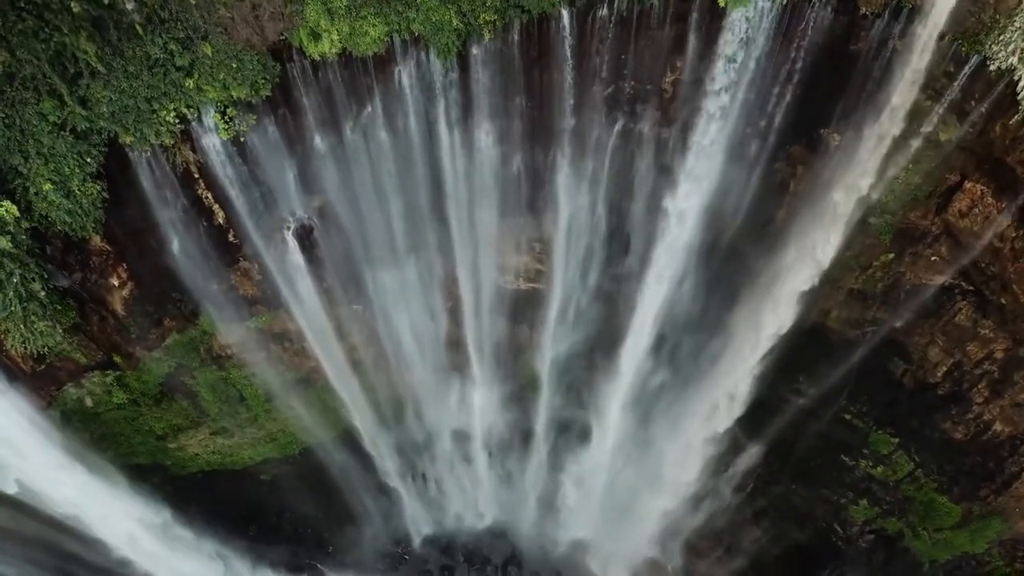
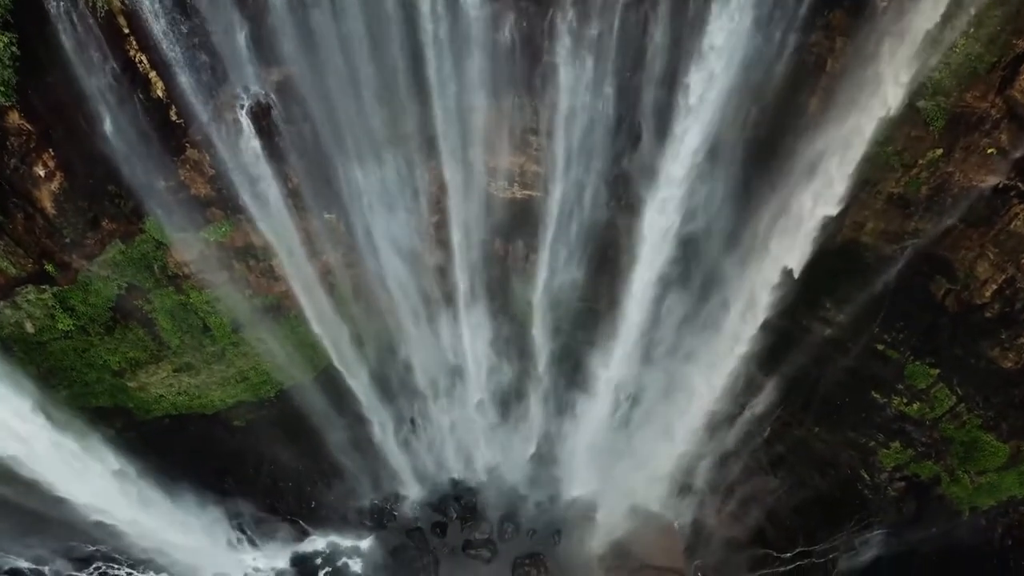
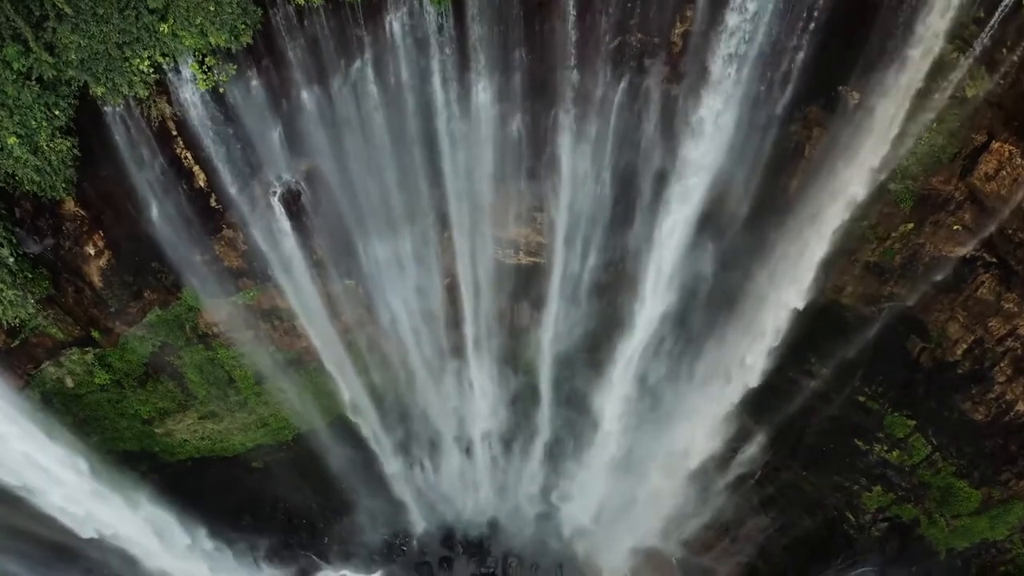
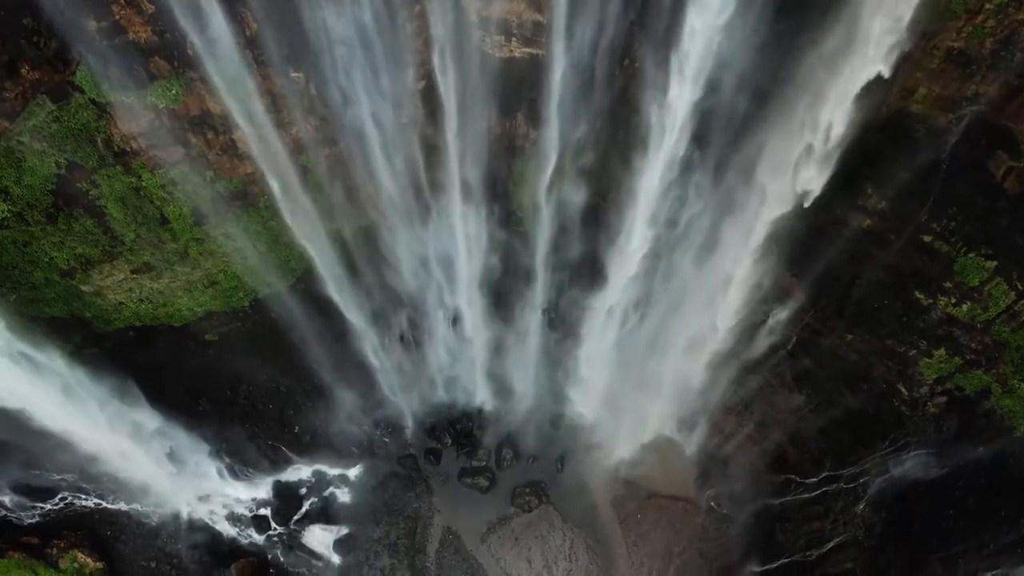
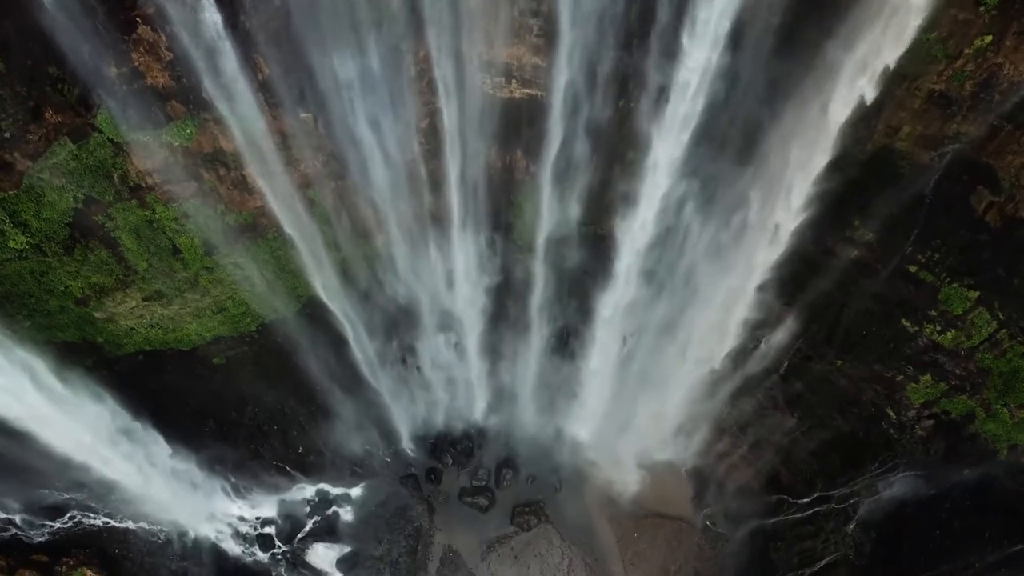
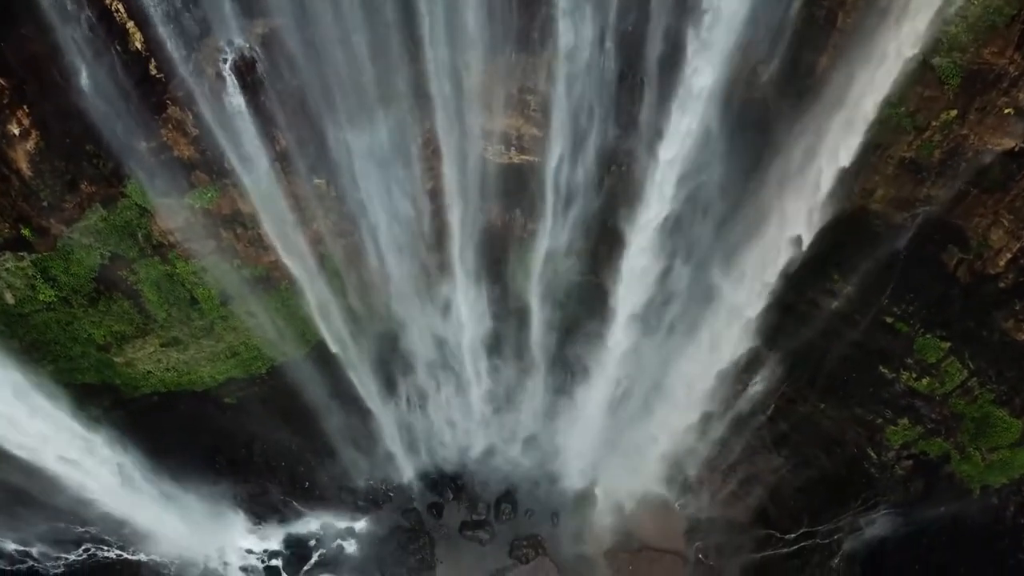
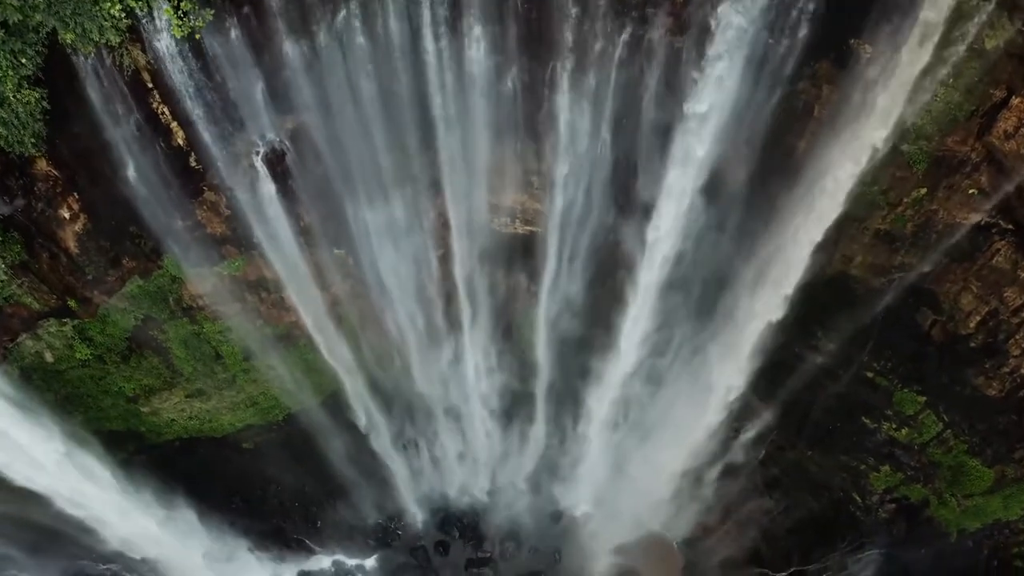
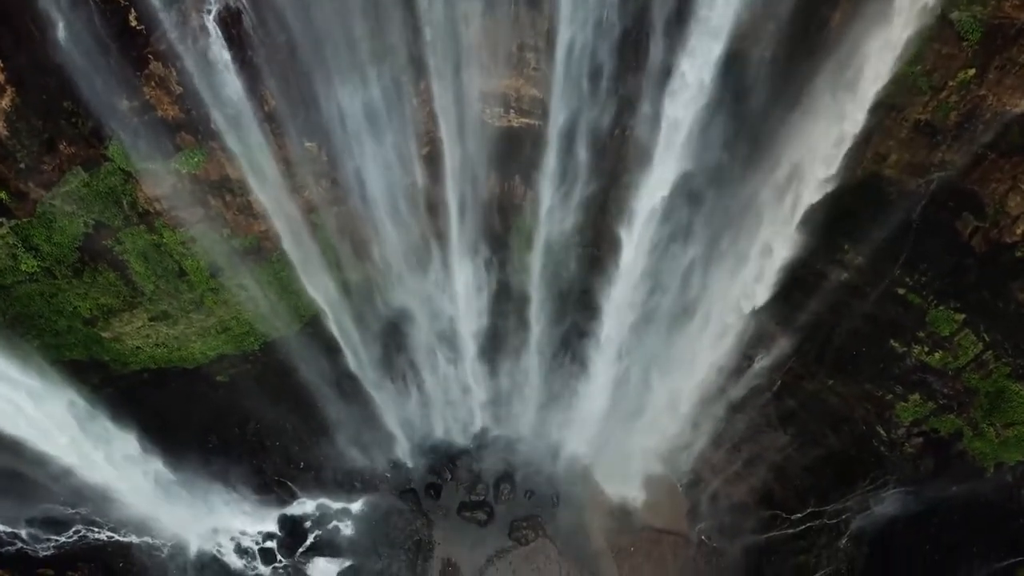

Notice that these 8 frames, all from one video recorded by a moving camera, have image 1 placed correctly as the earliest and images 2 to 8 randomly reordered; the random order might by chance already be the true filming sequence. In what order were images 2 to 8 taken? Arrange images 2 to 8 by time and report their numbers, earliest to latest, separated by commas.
3, 7, 2, 6, 8, 5, 4
